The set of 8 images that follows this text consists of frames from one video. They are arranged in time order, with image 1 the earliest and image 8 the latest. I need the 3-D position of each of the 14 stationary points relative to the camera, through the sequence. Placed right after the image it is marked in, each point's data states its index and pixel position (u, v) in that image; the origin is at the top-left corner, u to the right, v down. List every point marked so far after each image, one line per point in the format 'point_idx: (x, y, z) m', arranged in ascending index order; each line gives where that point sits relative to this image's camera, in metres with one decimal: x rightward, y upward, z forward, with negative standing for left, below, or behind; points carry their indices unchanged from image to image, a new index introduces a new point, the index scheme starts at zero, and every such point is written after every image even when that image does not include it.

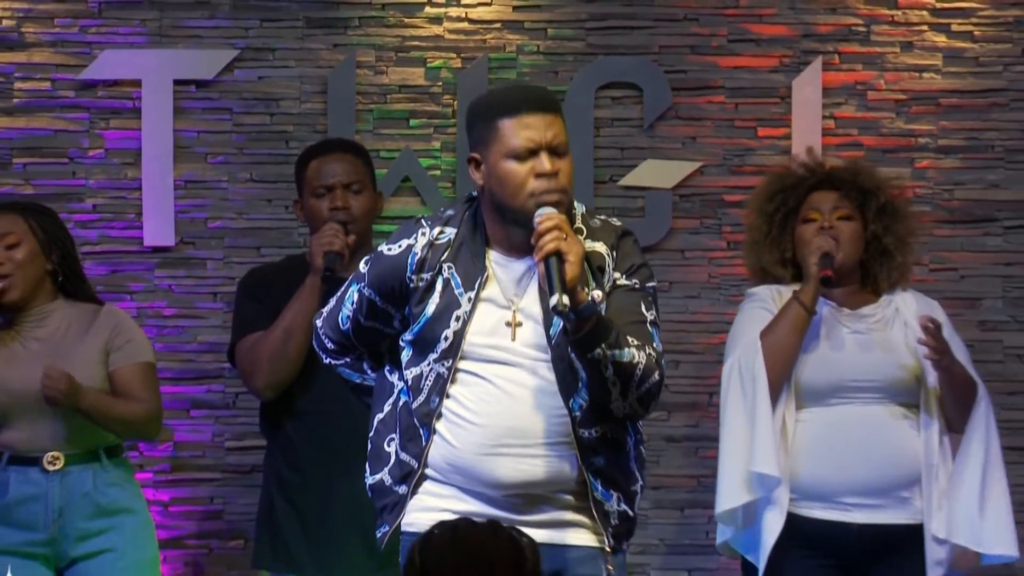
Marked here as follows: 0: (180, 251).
0: (-0.6, +0.1, +3.8) m
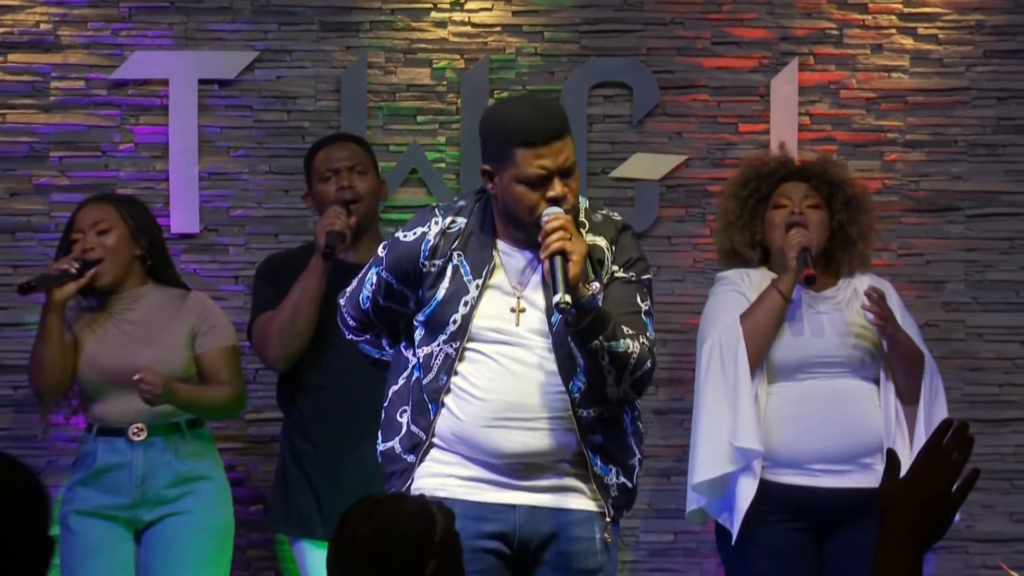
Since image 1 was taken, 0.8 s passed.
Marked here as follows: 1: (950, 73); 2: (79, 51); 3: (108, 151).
0: (-0.7, +0.1, +4.1) m
1: (+0.9, +0.5, +4.1) m
2: (-0.9, +0.5, +4.1) m
3: (-0.9, +0.3, +4.1) m
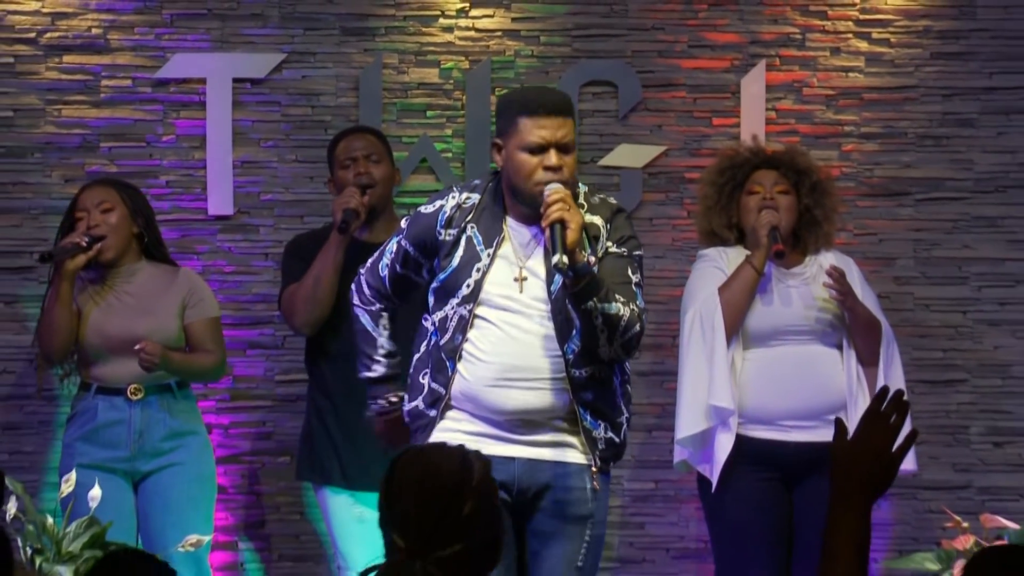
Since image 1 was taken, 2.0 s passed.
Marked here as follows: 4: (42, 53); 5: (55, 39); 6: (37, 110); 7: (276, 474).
0: (-0.7, +0.2, +4.6) m
1: (+0.9, +0.5, +4.6) m
2: (-0.9, +0.6, +4.6) m
3: (-0.9, +0.3, +4.6) m
4: (-1.1, +0.6, +4.6) m
5: (-1.1, +0.6, +4.6) m
6: (-1.1, +0.4, +4.6) m
7: (-0.6, -0.4, +4.6) m
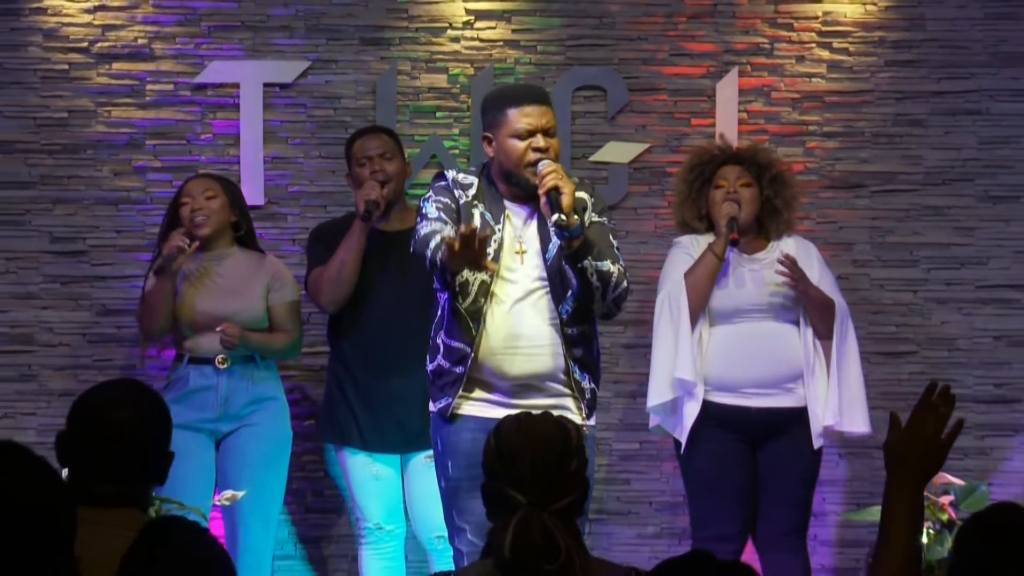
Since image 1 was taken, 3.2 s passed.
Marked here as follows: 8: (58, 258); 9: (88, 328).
0: (-0.7, +0.2, +5.2) m
1: (+0.9, +0.6, +5.1) m
2: (-0.9, +0.6, +5.2) m
3: (-0.9, +0.4, +5.2) m
4: (-1.1, +0.6, +5.2) m
5: (-1.1, +0.6, +5.2) m
6: (-1.1, +0.5, +5.2) m
7: (-0.6, -0.4, +5.1) m
8: (-1.2, +0.1, +5.2) m
9: (-1.1, -0.1, +5.2) m
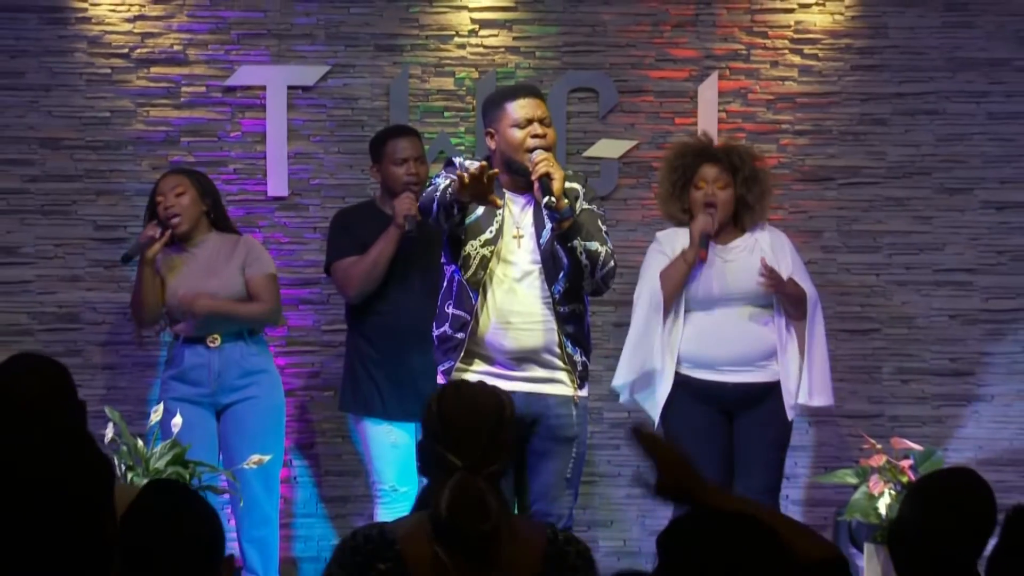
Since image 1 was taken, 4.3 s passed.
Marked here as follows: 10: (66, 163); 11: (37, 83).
0: (-0.6, +0.3, +5.7) m
1: (+0.9, +0.6, +5.7) m
2: (-0.9, +0.7, +5.7) m
3: (-0.9, +0.4, +5.7) m
4: (-1.1, +0.7, +5.7) m
5: (-1.1, +0.7, +5.7) m
6: (-1.1, +0.5, +5.7) m
7: (-0.6, -0.3, +5.7) m
8: (-1.2, +0.1, +5.7) m
9: (-1.1, -0.1, +5.7) m
10: (-1.3, +0.4, +5.7) m
11: (-1.4, +0.6, +5.7) m
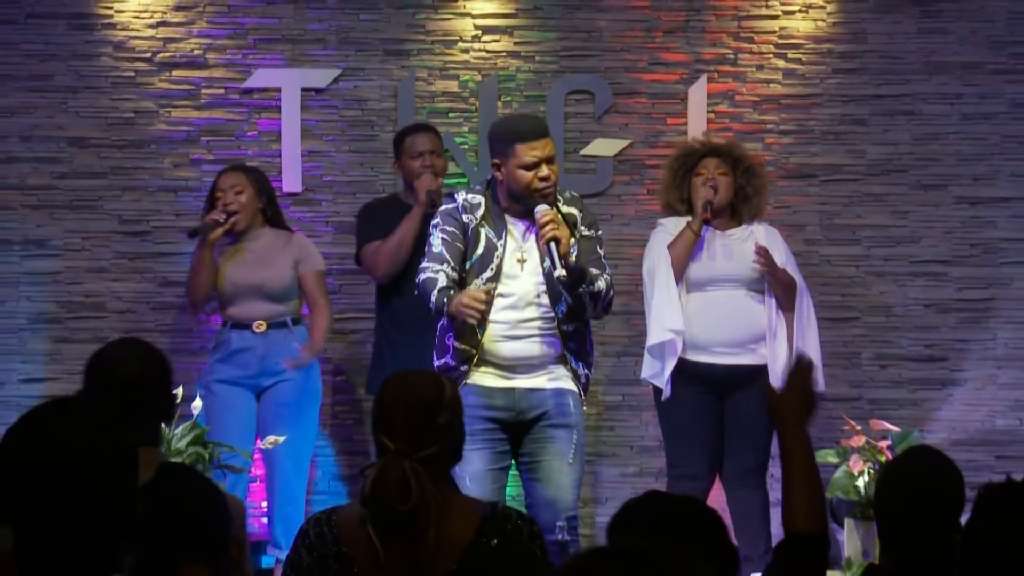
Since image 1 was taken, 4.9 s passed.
0: (-0.6, +0.3, +6.0) m
1: (+0.9, +0.6, +6.0) m
2: (-0.9, +0.7, +6.0) m
3: (-0.8, +0.5, +6.0) m
4: (-1.1, +0.7, +6.0) m
5: (-1.1, +0.7, +6.0) m
6: (-1.1, +0.6, +6.0) m
7: (-0.6, -0.3, +6.0) m
8: (-1.2, +0.2, +6.1) m
9: (-1.1, 0.0, +6.1) m
10: (-1.3, +0.4, +6.1) m
11: (-1.4, +0.6, +6.0) m
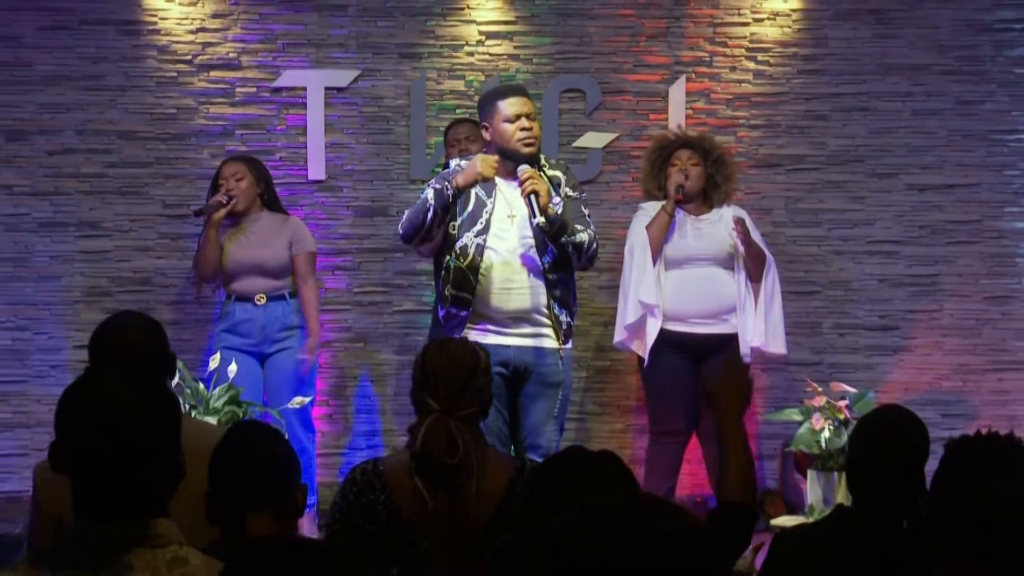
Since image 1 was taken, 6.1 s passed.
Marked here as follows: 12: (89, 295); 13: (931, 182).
0: (-0.6, +0.4, +6.8) m
1: (+0.9, +0.7, +6.7) m
2: (-0.9, +0.8, +6.8) m
3: (-0.8, +0.6, +6.8) m
4: (-1.1, +0.8, +6.8) m
5: (-1.1, +0.8, +6.8) m
6: (-1.1, +0.6, +6.8) m
7: (-0.6, -0.2, +6.8) m
8: (-1.2, +0.2, +6.8) m
9: (-1.1, +0.1, +6.8) m
10: (-1.3, +0.5, +6.8) m
11: (-1.4, +0.7, +6.8) m
12: (-1.5, 0.0, +6.8) m
13: (+1.5, +0.4, +6.8) m
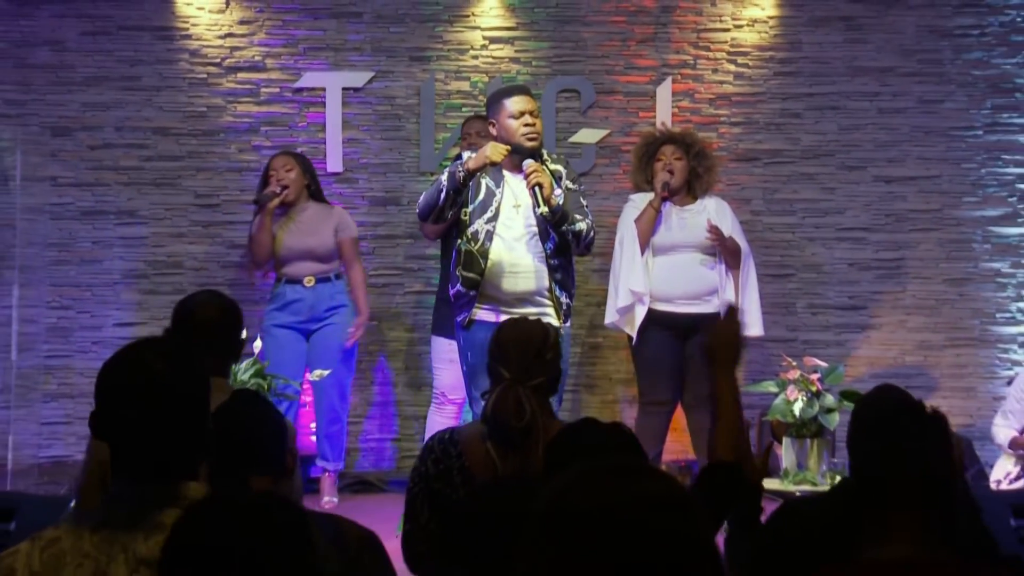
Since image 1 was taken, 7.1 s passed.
0: (-0.6, +0.4, +7.4) m
1: (+0.9, +0.8, +7.4) m
2: (-0.9, +0.8, +7.4) m
3: (-0.8, +0.6, +7.4) m
4: (-1.1, +0.8, +7.4) m
5: (-1.1, +0.9, +7.4) m
6: (-1.1, +0.7, +7.4) m
7: (-0.6, -0.2, +7.4) m
8: (-1.2, +0.3, +7.5) m
9: (-1.1, +0.1, +7.5) m
10: (-1.3, +0.5, +7.5) m
11: (-1.4, +0.8, +7.4) m
12: (-1.5, 0.0, +7.5) m
13: (+1.5, +0.4, +7.4) m
